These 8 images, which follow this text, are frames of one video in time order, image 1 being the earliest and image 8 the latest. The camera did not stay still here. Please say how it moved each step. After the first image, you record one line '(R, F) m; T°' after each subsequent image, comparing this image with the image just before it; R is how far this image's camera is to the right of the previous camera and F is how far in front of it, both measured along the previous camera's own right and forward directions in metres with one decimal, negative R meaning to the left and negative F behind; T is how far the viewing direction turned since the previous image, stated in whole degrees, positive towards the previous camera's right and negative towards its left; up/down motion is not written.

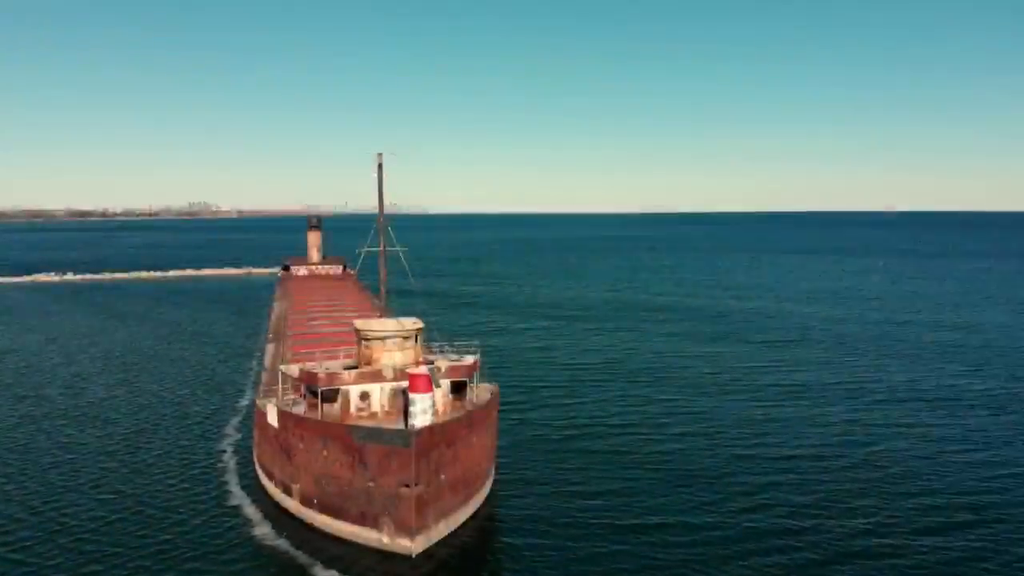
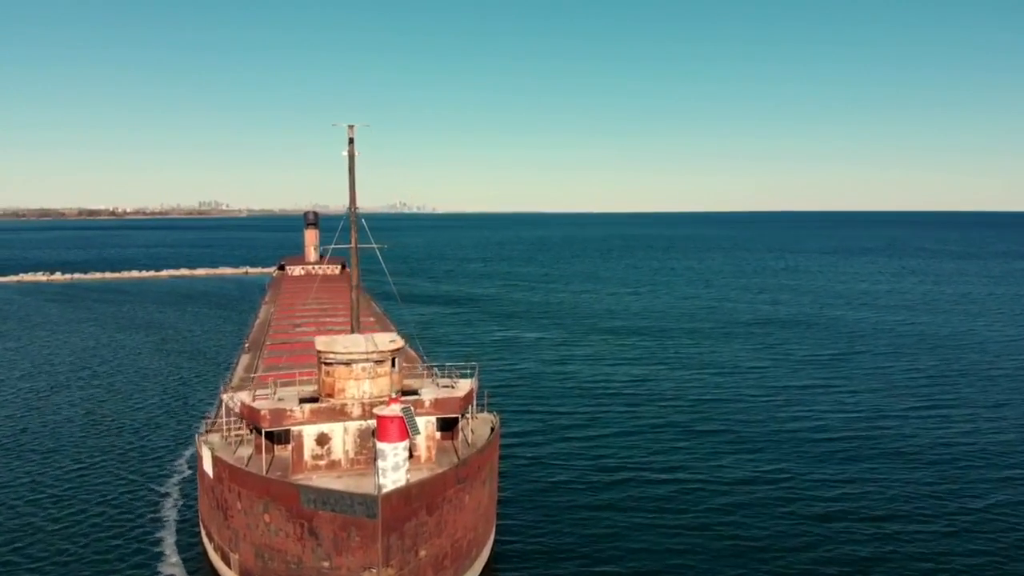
(+0.2, +7.1) m; -1°
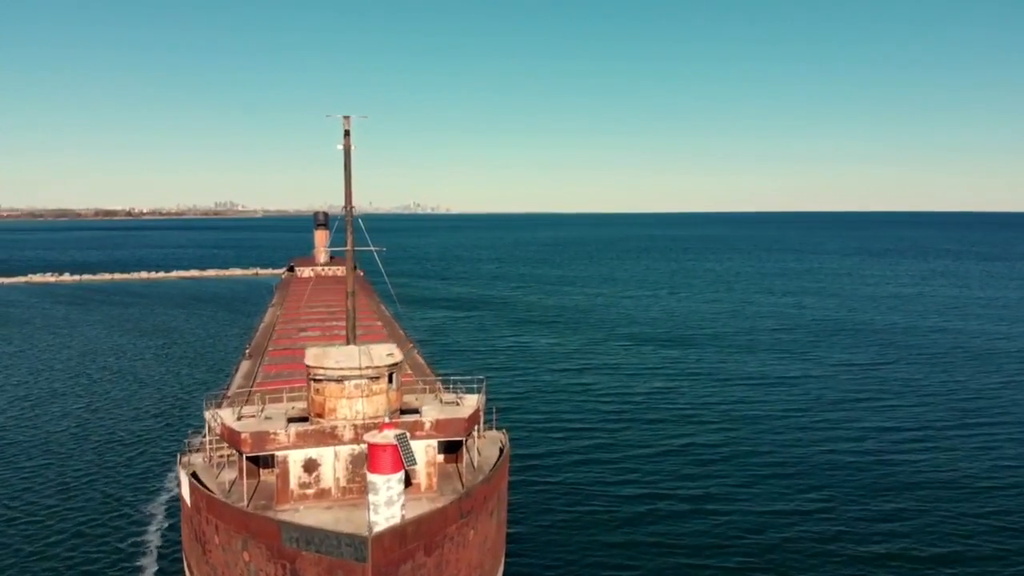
(+0.1, +2.5) m; -1°
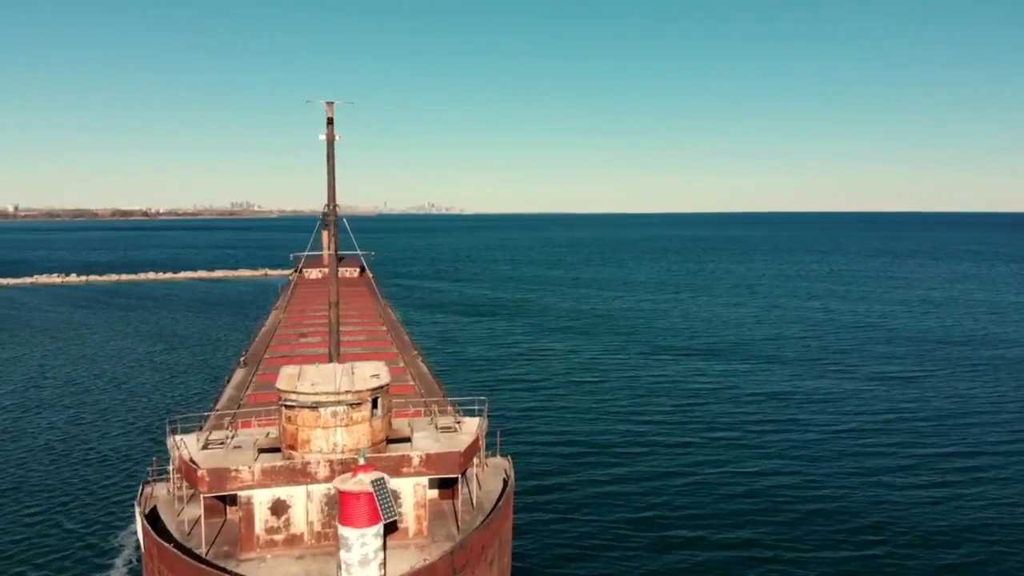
(+0.3, +3.0) m; -1°
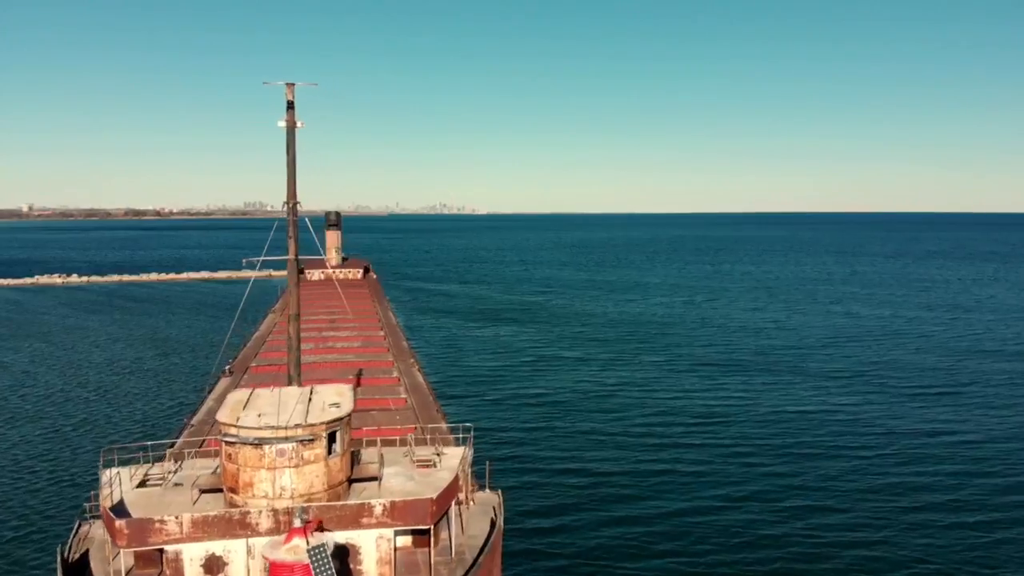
(+0.6, +2.9) m; -1°
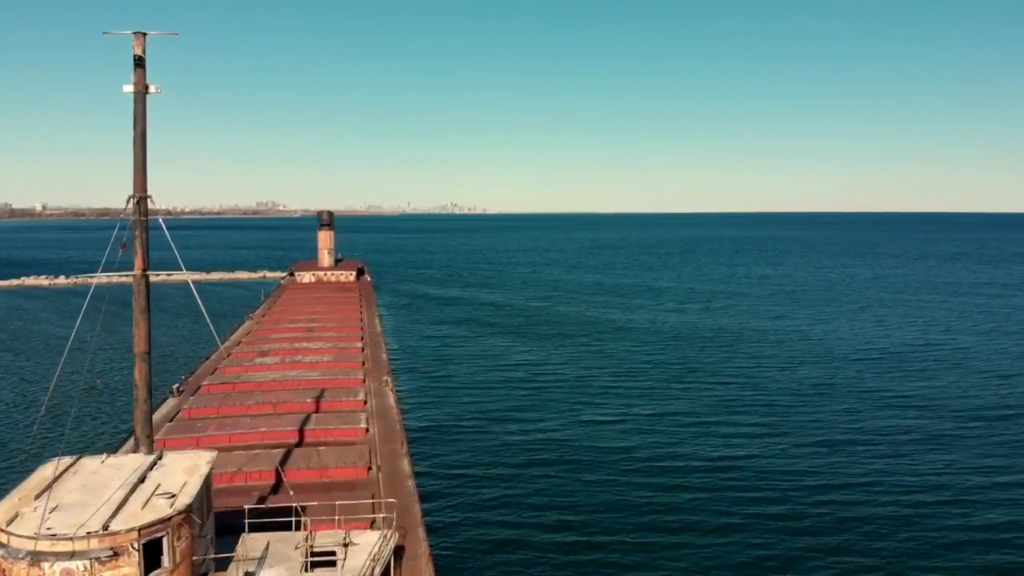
(+1.5, +5.0) m; -1°
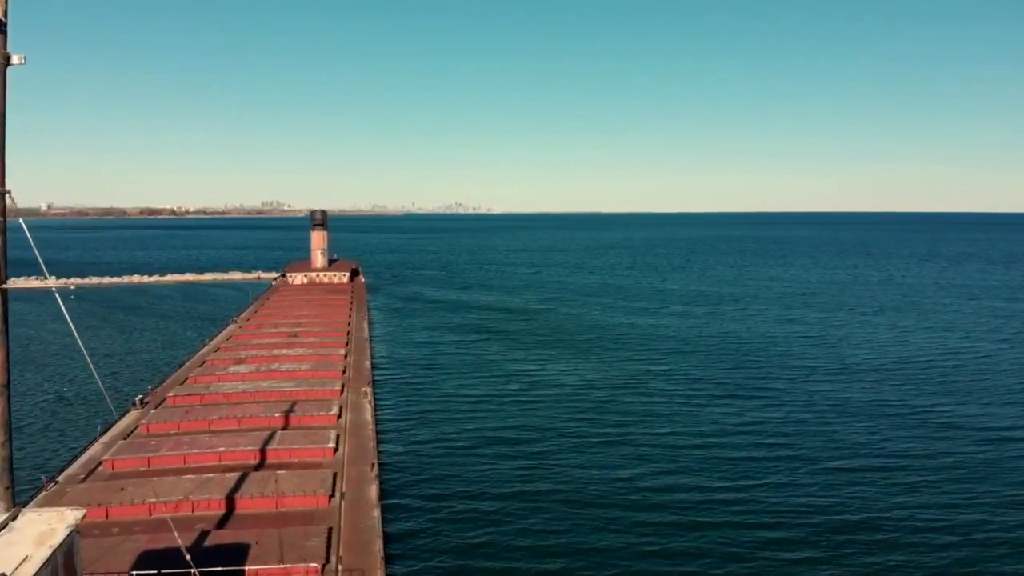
(+0.9, +2.6) m; -1°
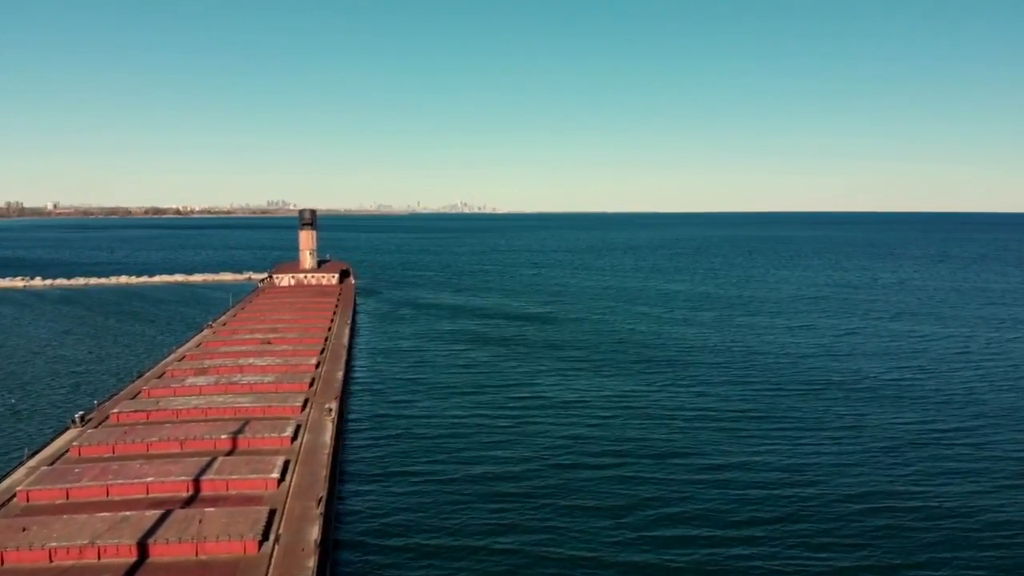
(+1.3, +3.3) m; -1°
